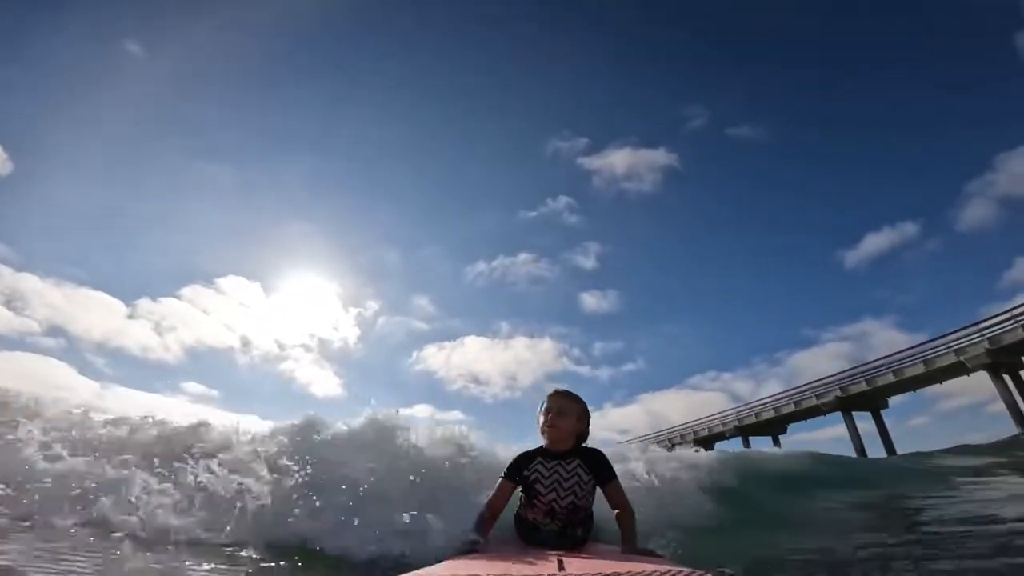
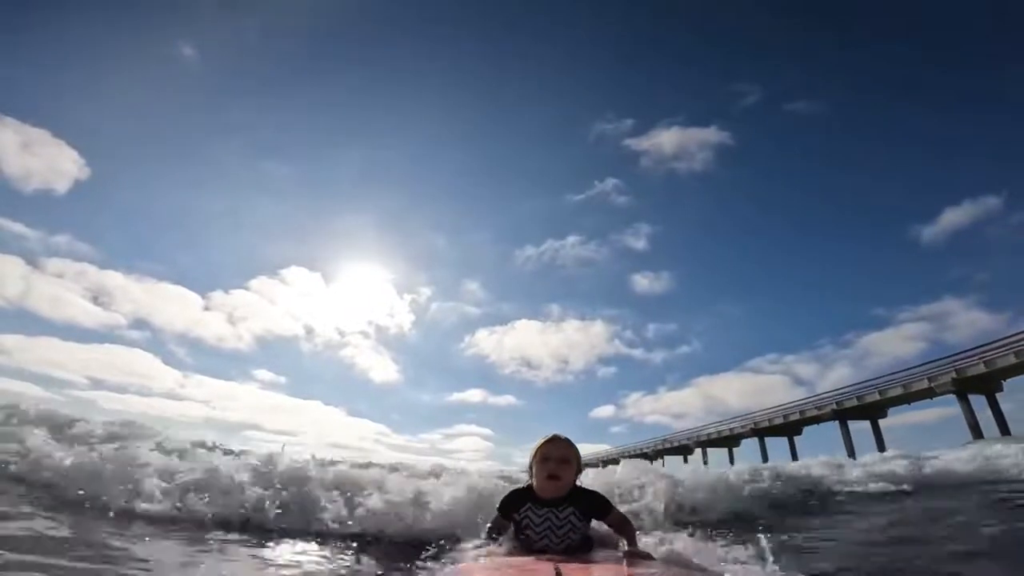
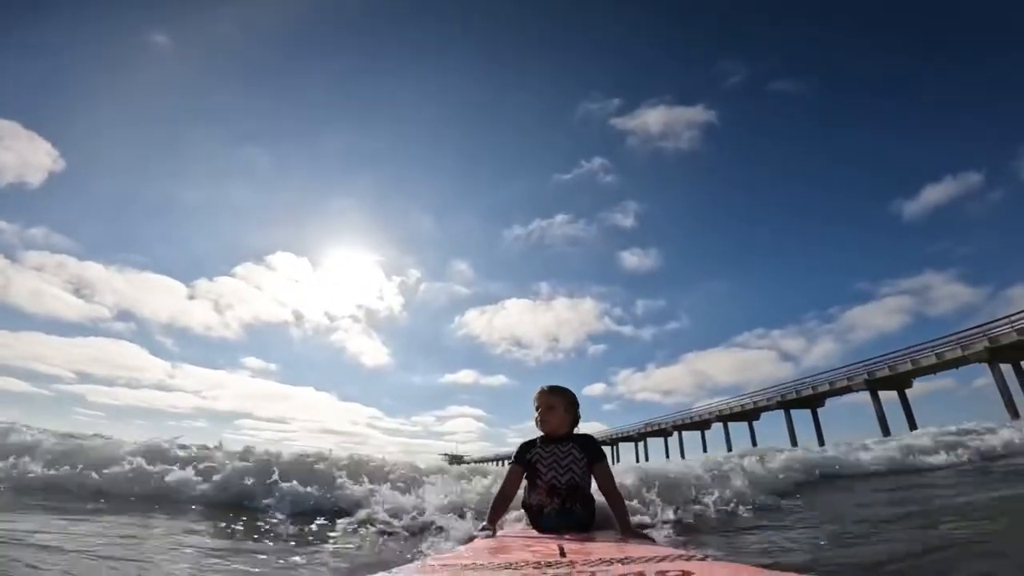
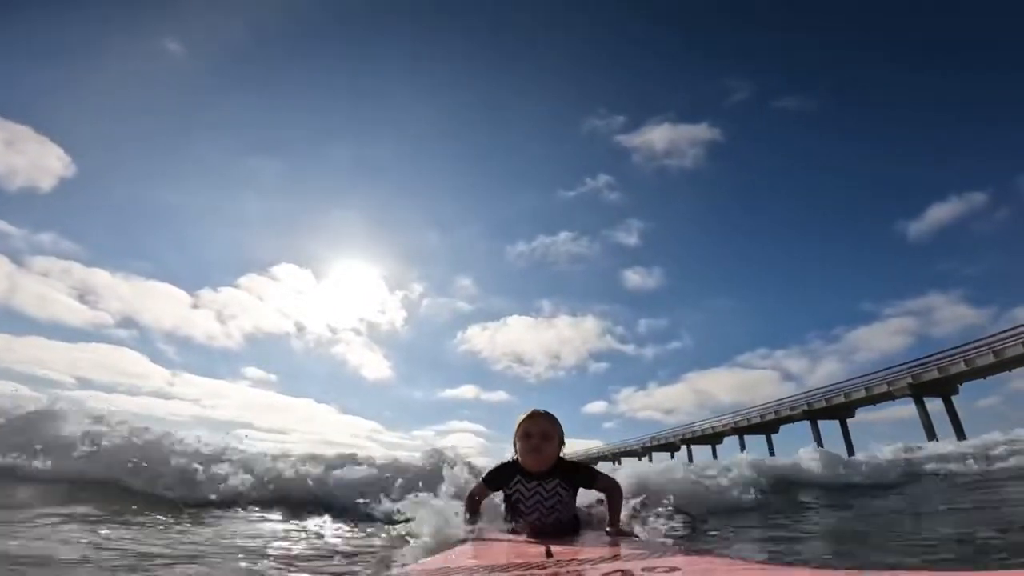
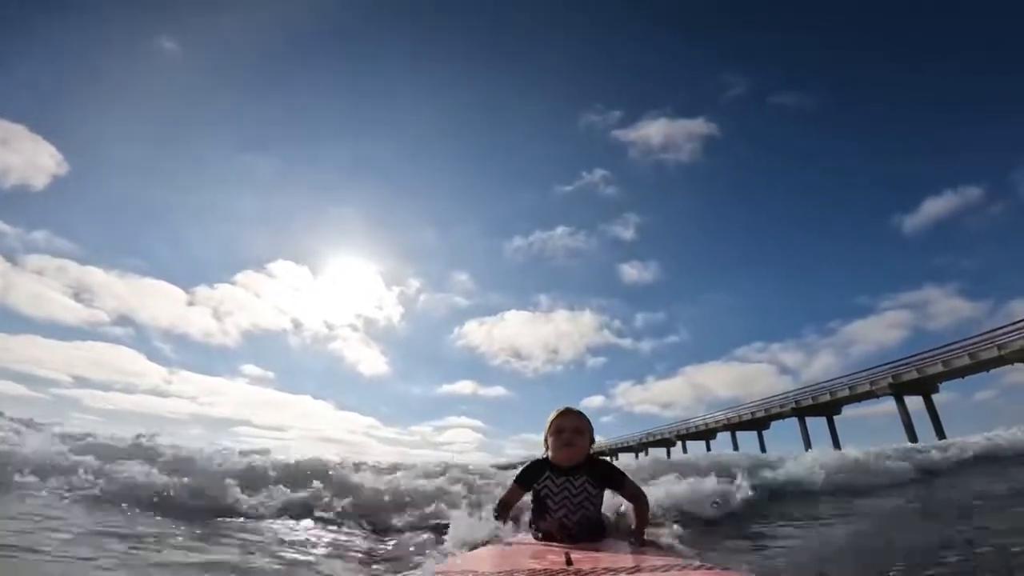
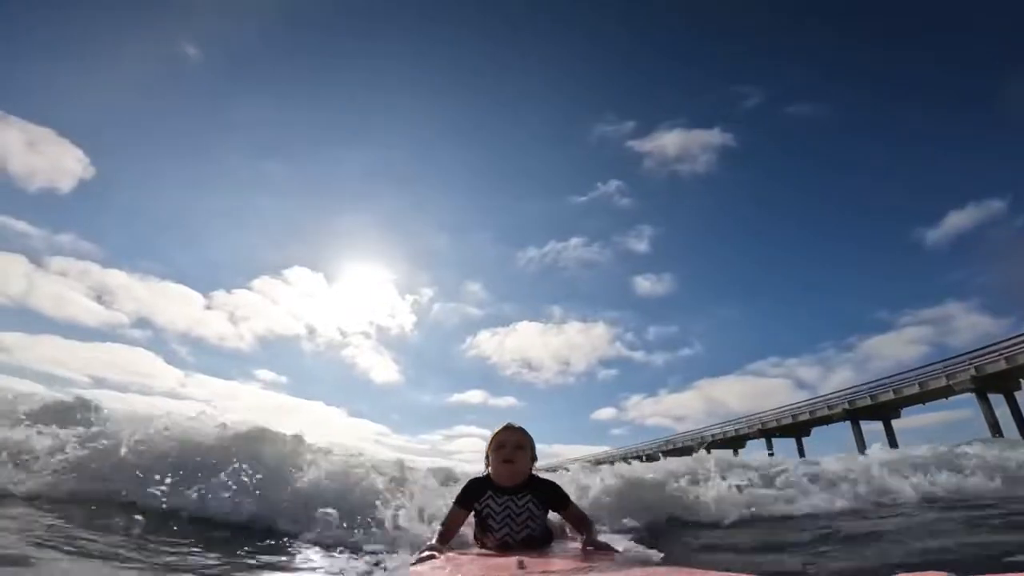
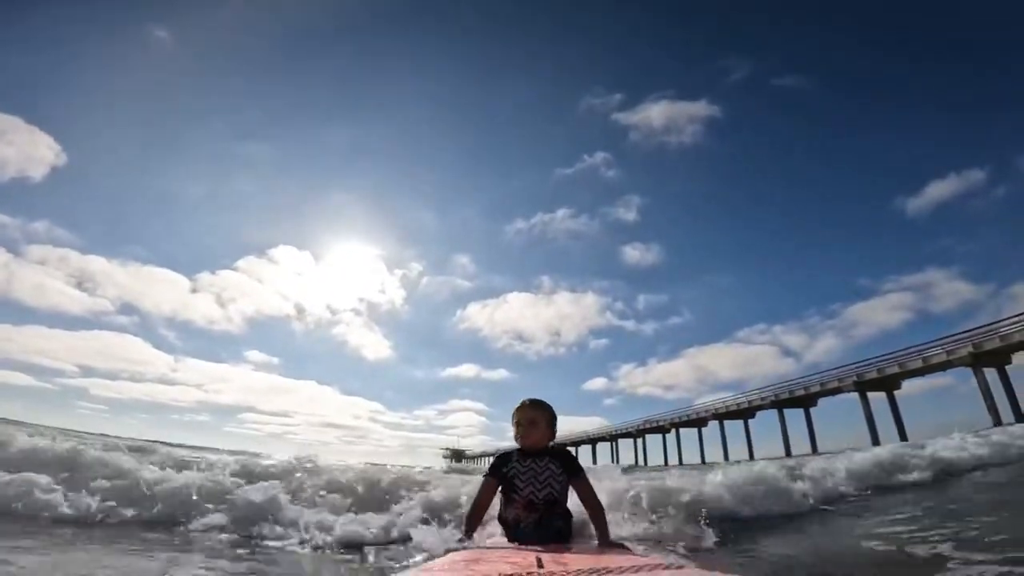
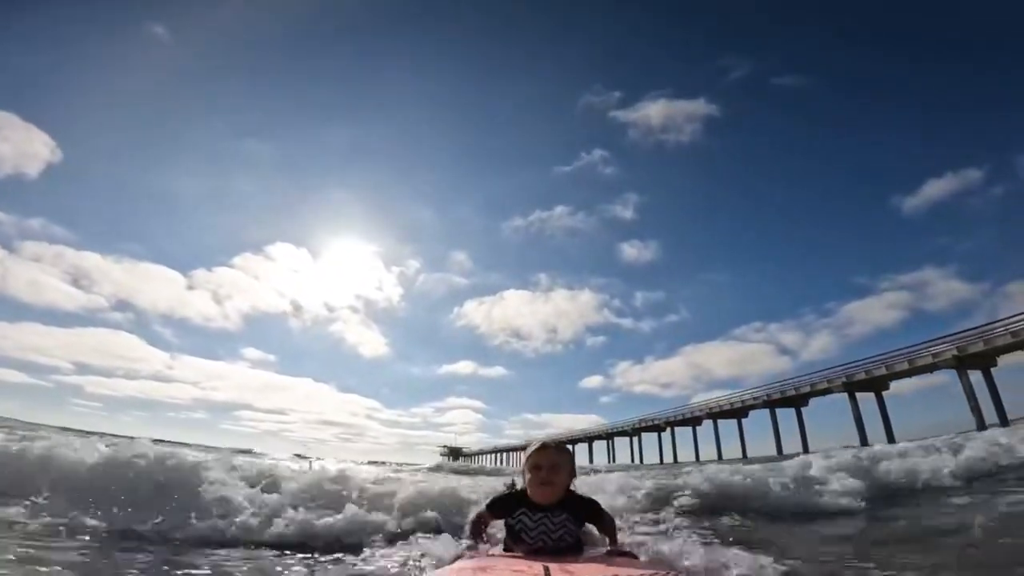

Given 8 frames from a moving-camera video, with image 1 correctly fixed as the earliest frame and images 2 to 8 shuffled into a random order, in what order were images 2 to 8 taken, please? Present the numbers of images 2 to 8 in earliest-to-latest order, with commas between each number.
6, 2, 4, 5, 3, 7, 8
